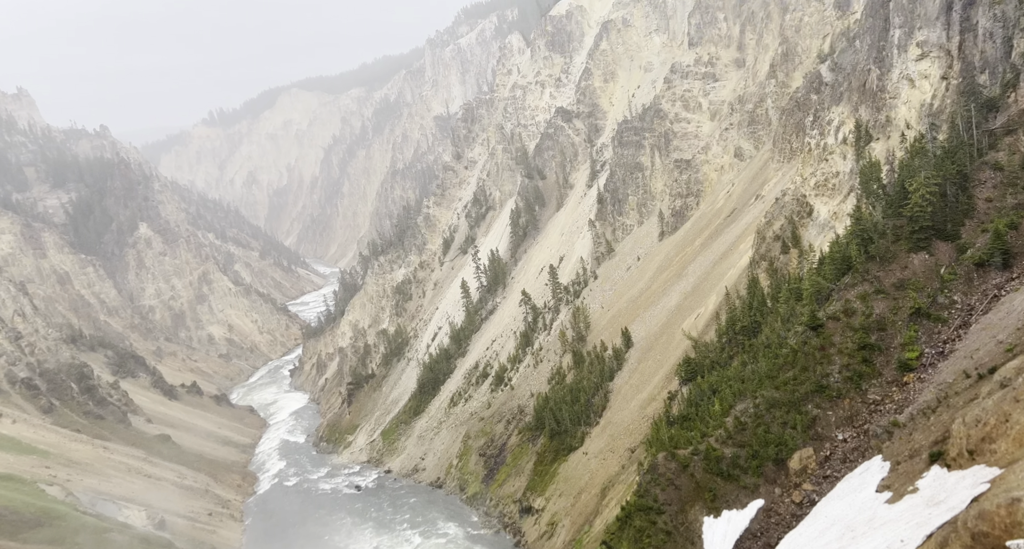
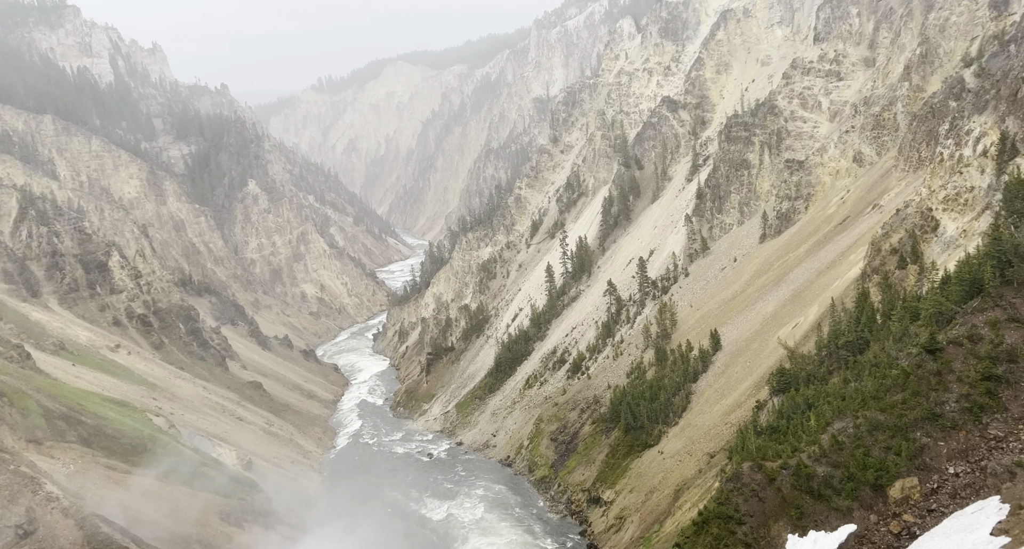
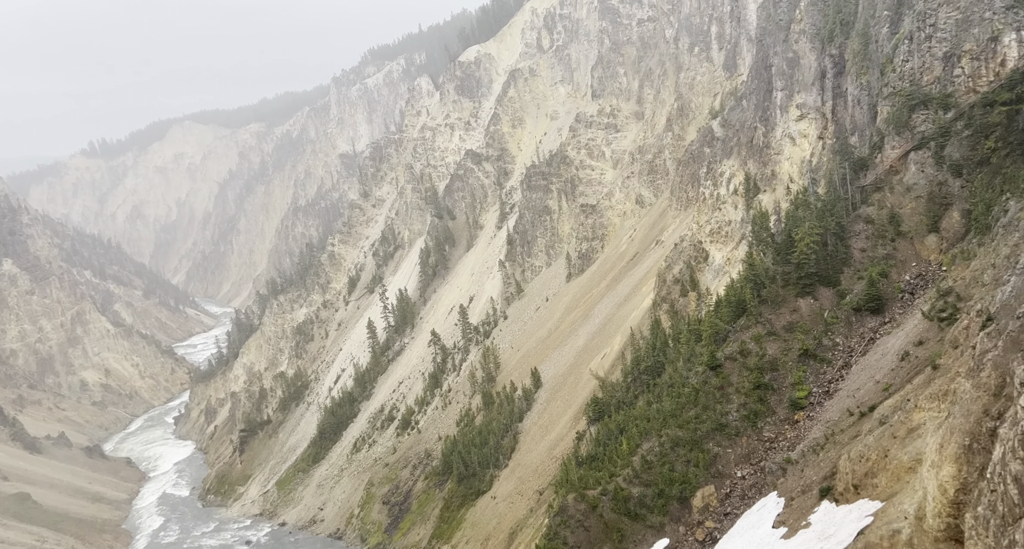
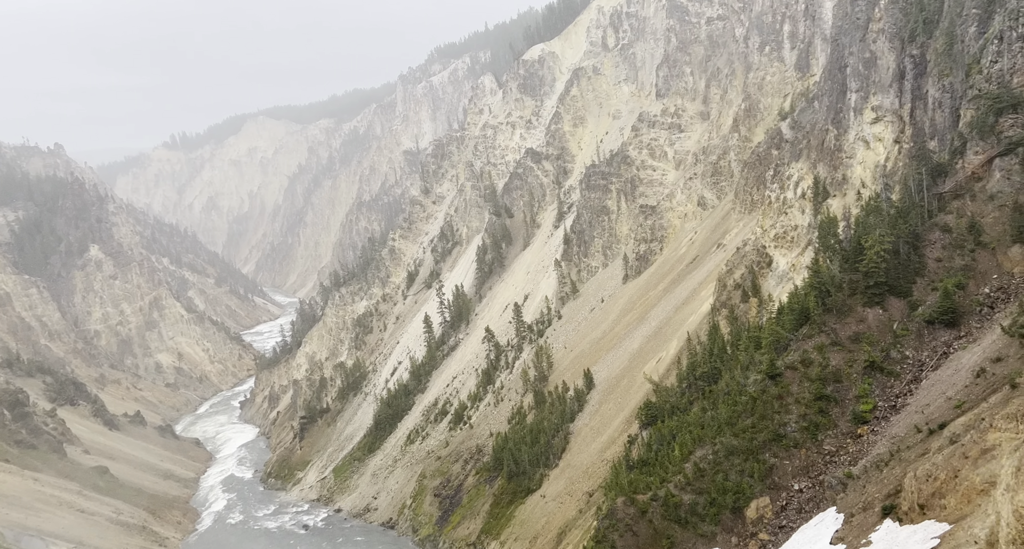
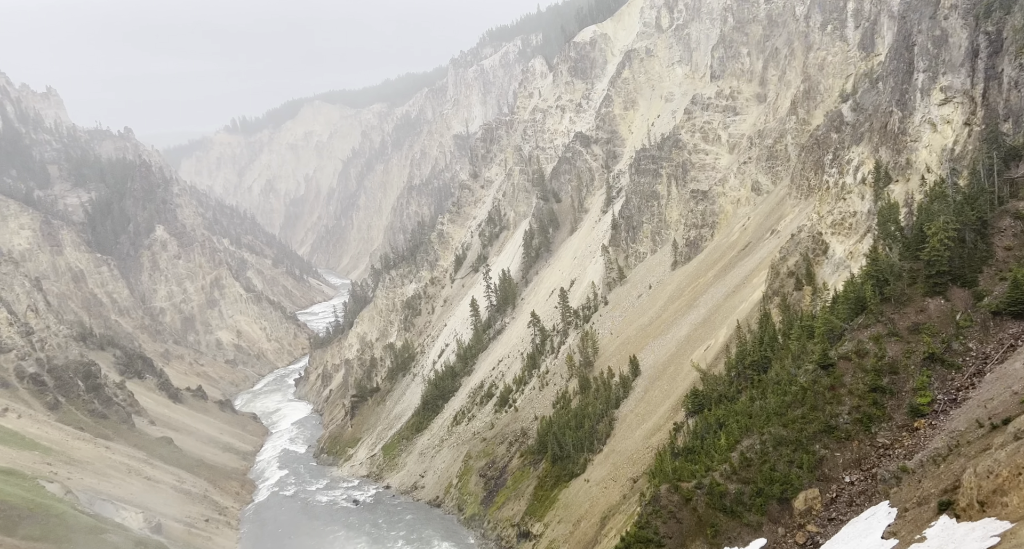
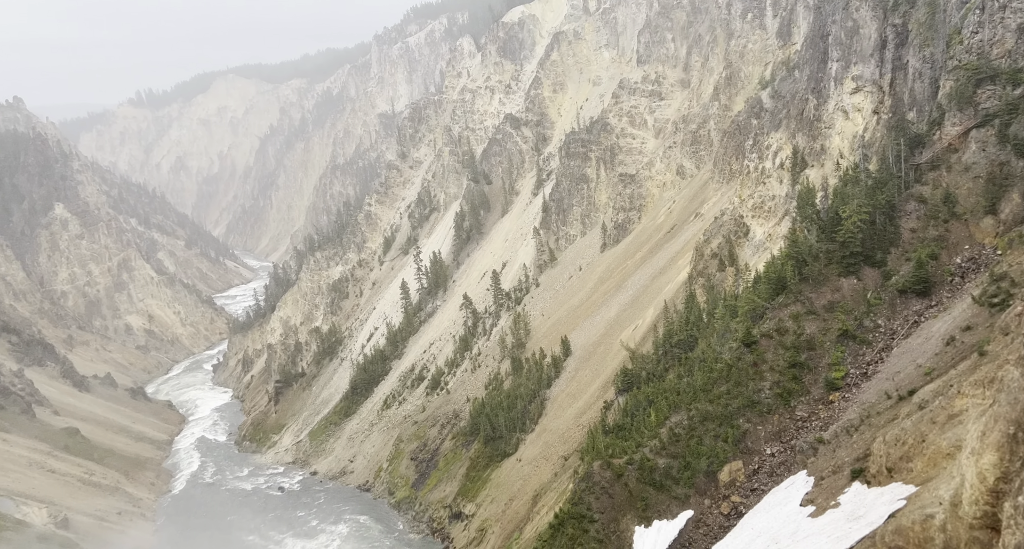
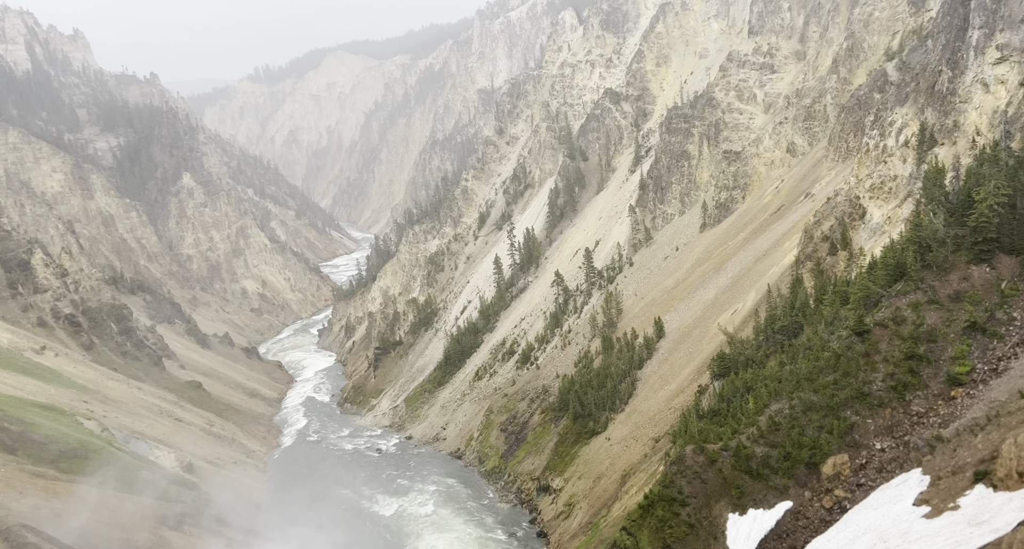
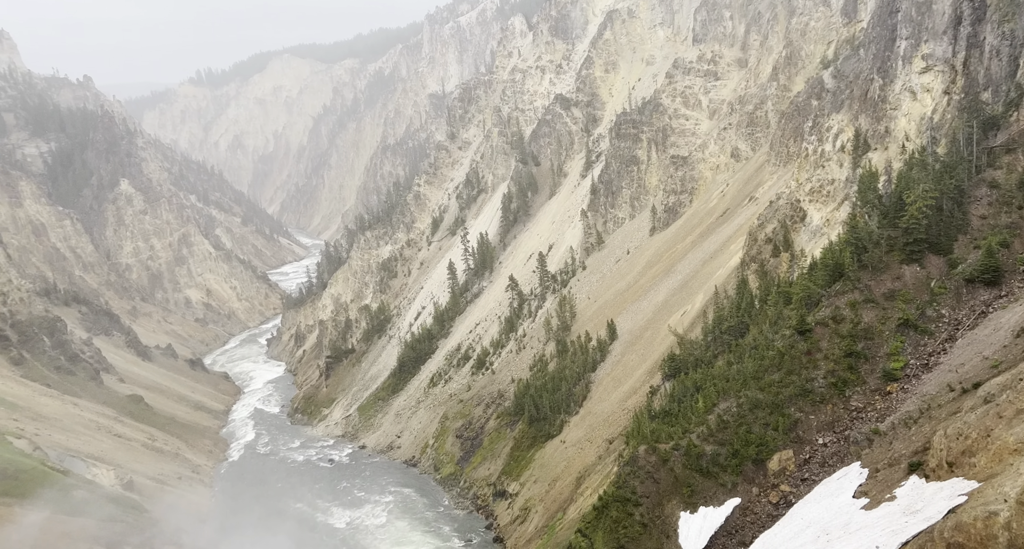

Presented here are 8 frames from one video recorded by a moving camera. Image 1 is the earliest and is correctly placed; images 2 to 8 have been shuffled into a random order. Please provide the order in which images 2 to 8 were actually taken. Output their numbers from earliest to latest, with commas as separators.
5, 4, 3, 6, 8, 7, 2
